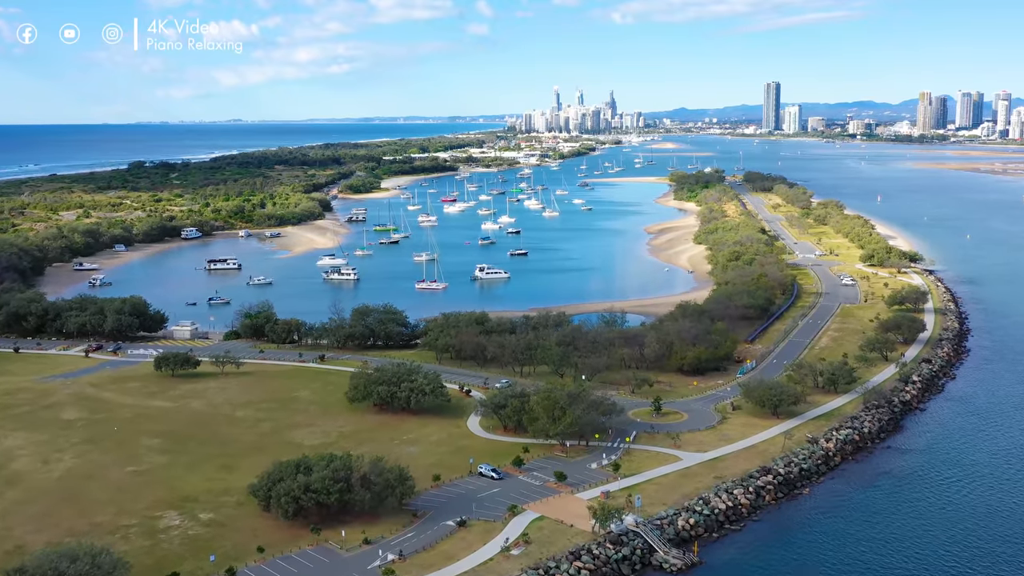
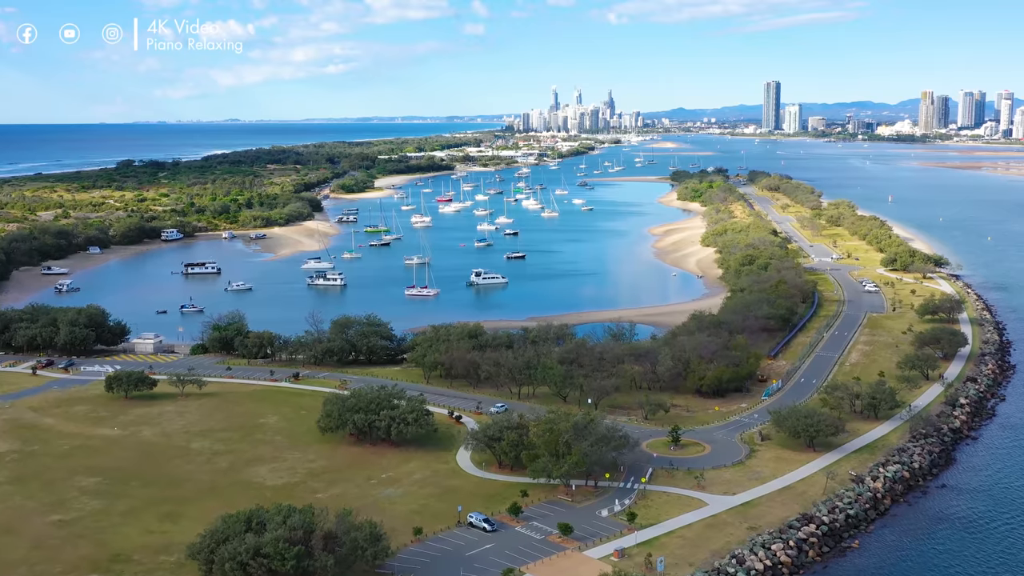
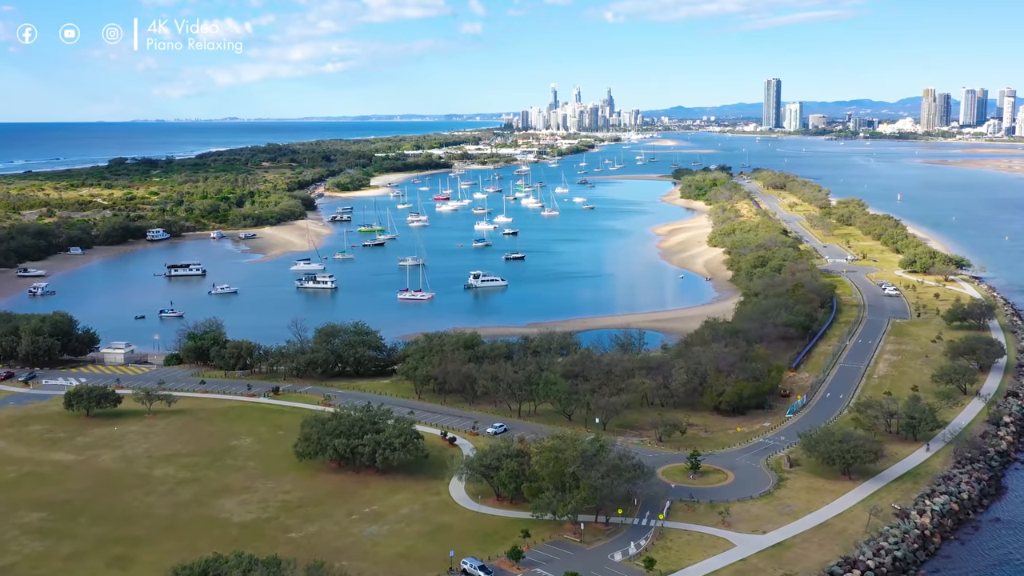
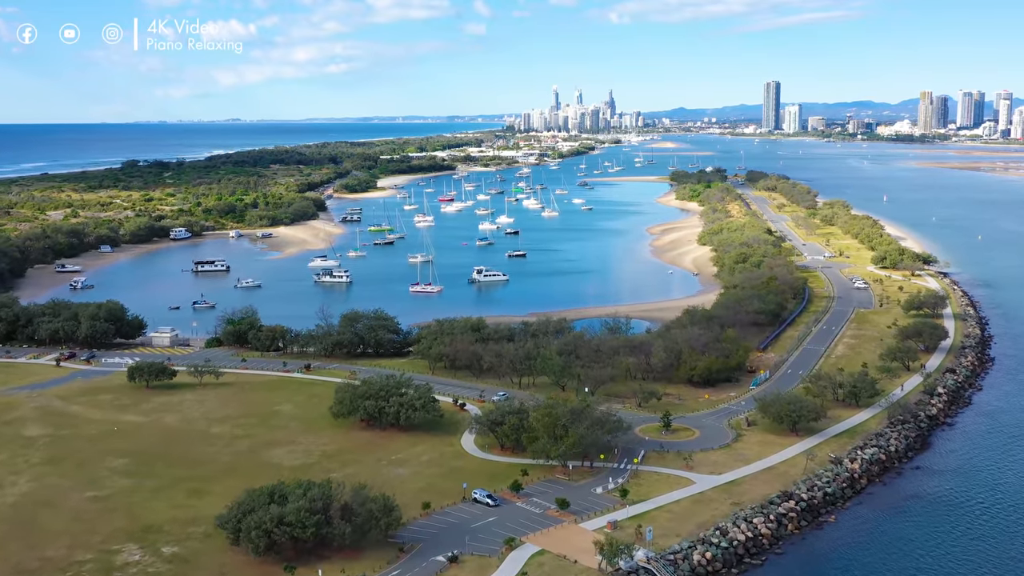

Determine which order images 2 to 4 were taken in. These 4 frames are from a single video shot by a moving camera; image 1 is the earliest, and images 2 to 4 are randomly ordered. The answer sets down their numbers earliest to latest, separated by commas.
4, 2, 3
